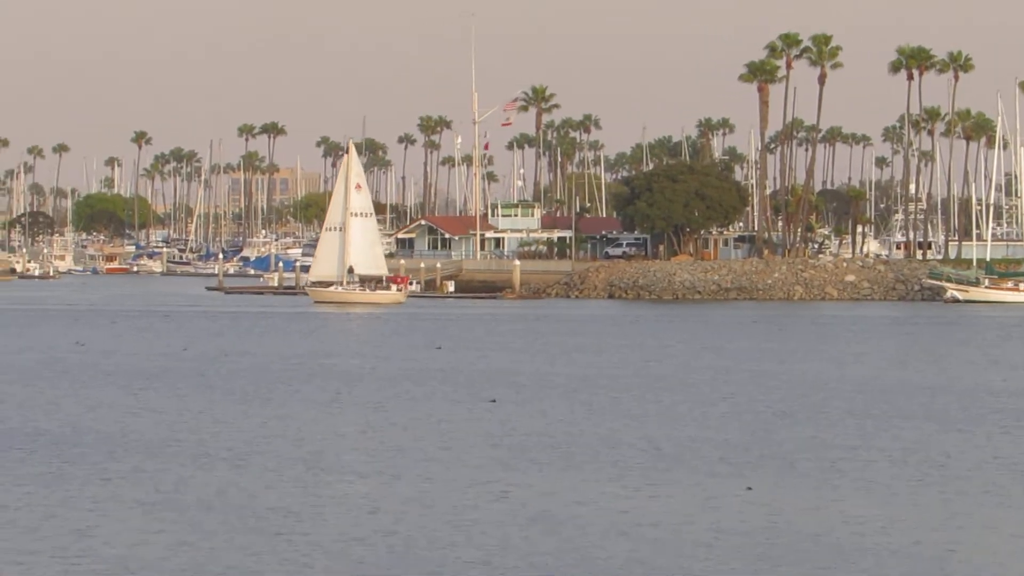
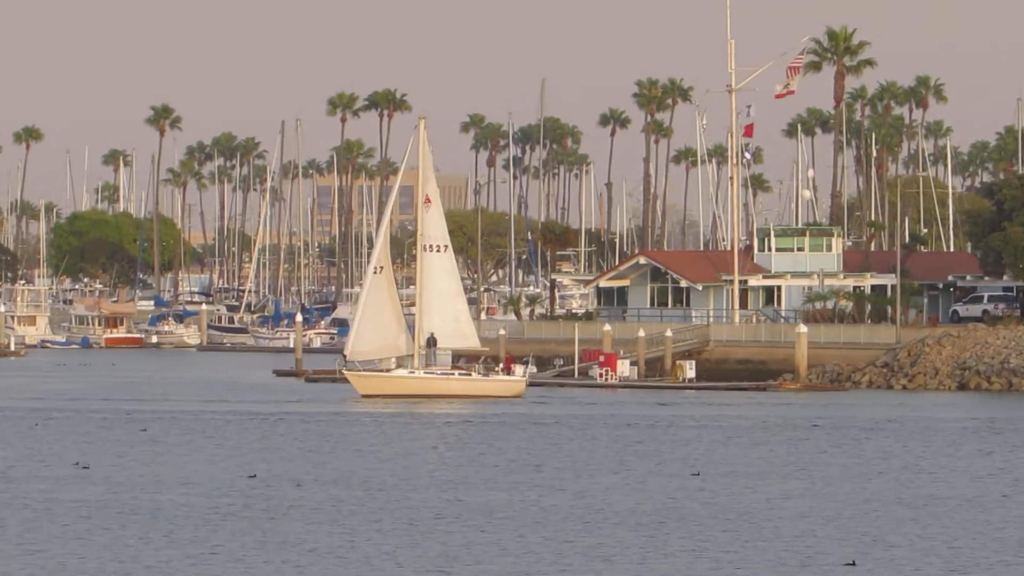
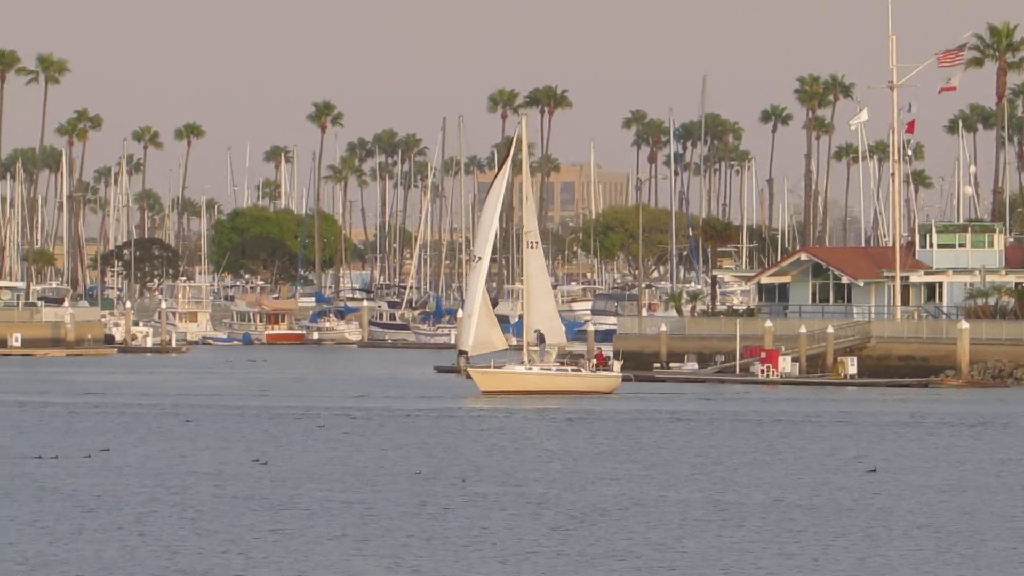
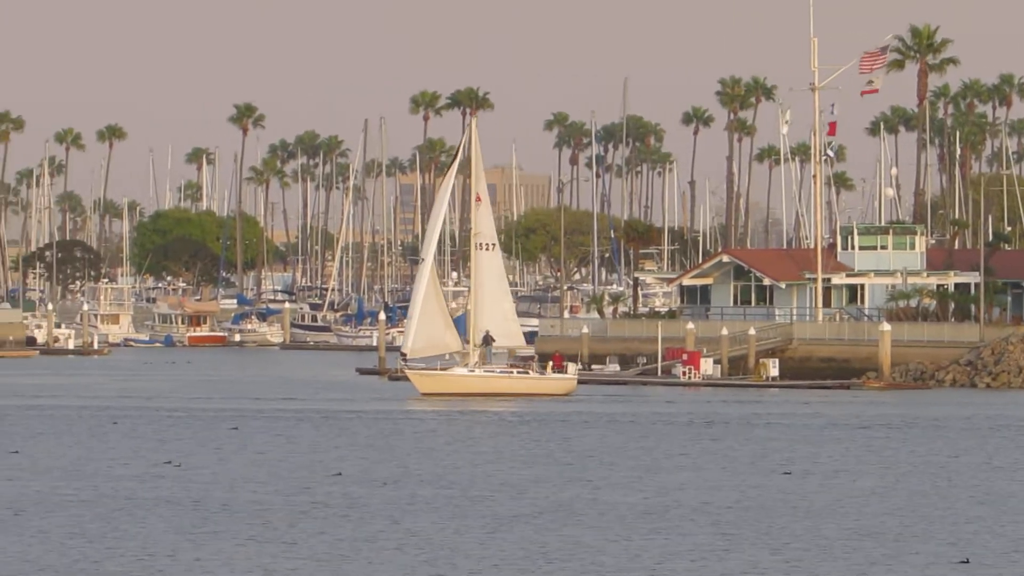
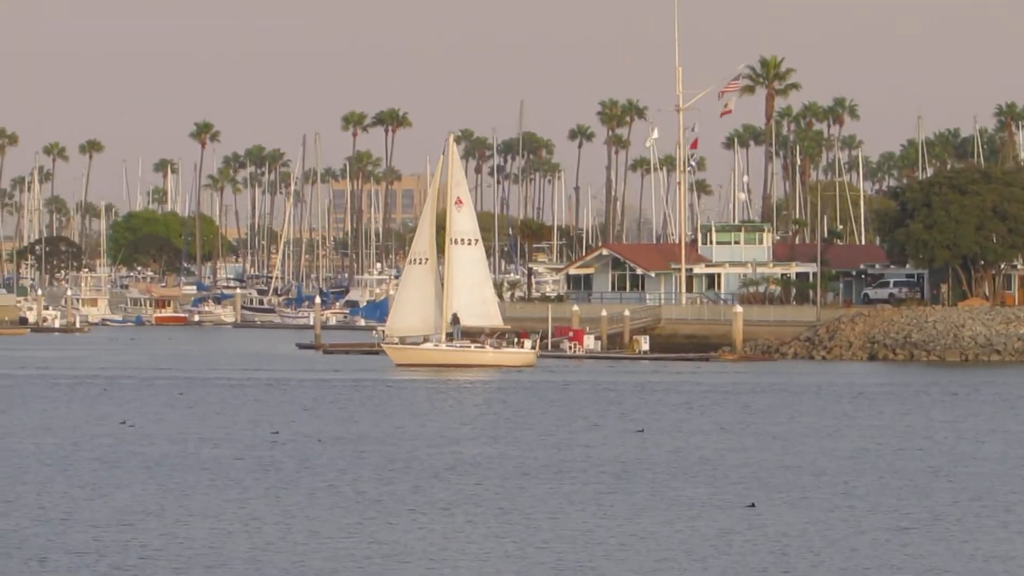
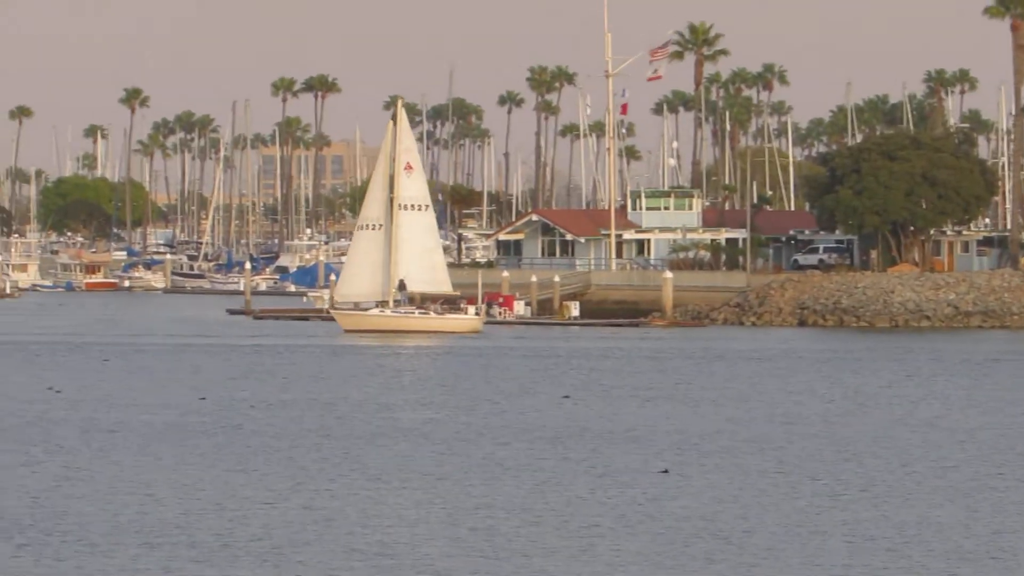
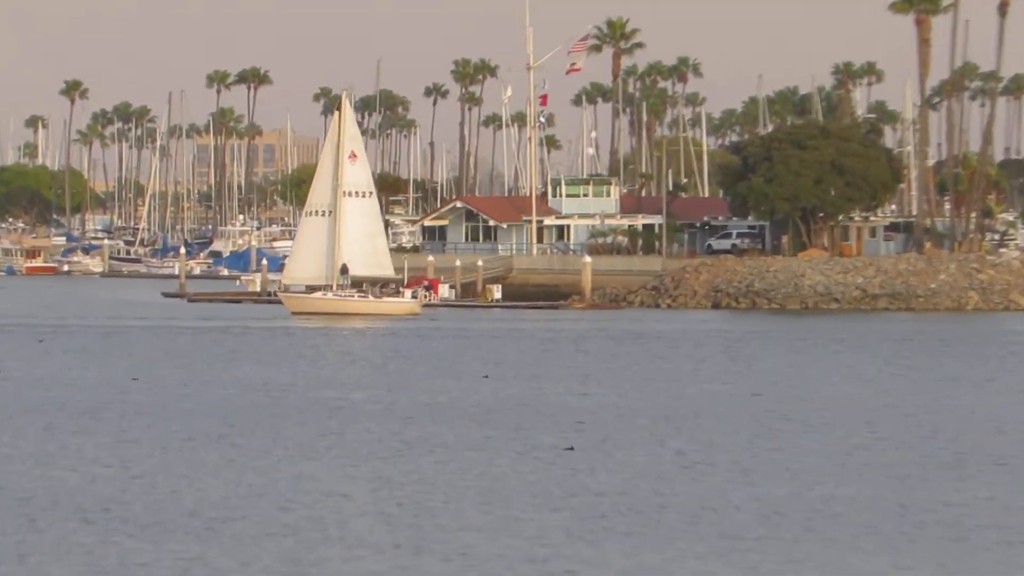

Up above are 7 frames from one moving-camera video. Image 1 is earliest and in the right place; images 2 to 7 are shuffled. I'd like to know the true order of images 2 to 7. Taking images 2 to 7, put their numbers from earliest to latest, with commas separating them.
7, 6, 5, 2, 4, 3
